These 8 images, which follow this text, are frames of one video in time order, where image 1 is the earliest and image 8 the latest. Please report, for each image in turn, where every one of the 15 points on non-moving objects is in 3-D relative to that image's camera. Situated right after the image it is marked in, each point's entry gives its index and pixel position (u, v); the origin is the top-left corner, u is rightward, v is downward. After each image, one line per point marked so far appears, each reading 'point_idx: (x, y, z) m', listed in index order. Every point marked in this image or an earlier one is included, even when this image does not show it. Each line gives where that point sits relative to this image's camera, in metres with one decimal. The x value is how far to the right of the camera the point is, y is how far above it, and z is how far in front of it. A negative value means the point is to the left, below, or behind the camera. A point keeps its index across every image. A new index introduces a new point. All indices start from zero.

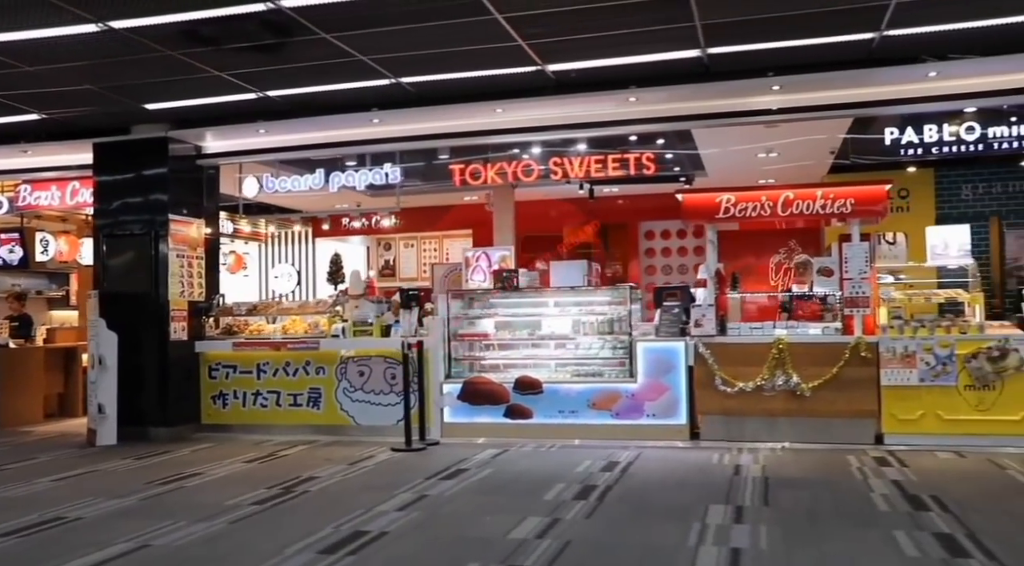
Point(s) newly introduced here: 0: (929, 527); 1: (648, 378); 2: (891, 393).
0: (+2.1, -1.2, +4.6) m
1: (+1.2, -0.8, +7.9) m
2: (+3.0, -0.9, +7.3) m
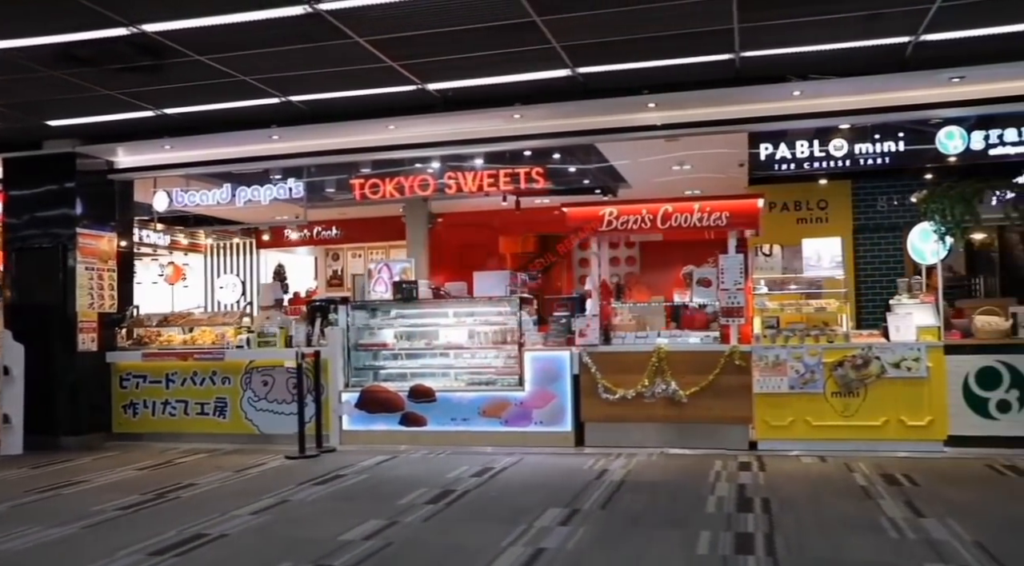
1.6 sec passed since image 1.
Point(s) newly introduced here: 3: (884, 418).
0: (+1.2, -1.3, +4.9) m
1: (+0.2, -0.9, +8.1) m
2: (+2.1, -1.0, +7.5) m
3: (+3.0, -1.1, +7.3) m
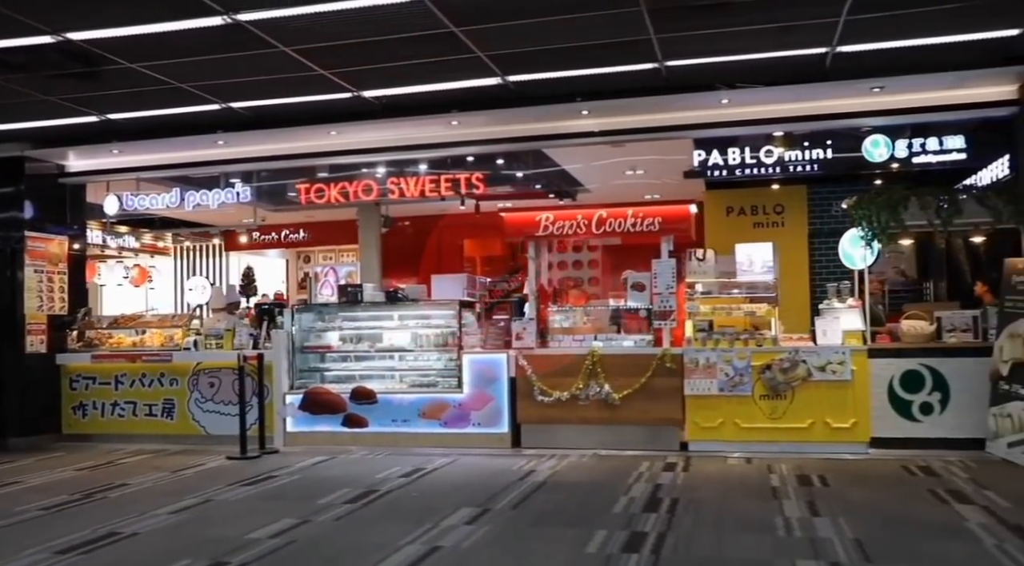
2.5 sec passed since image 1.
0: (+0.7, -1.3, +5.0) m
1: (-0.3, -0.9, +8.2) m
2: (+1.5, -1.0, +7.7) m
3: (+2.4, -1.1, +7.5) m
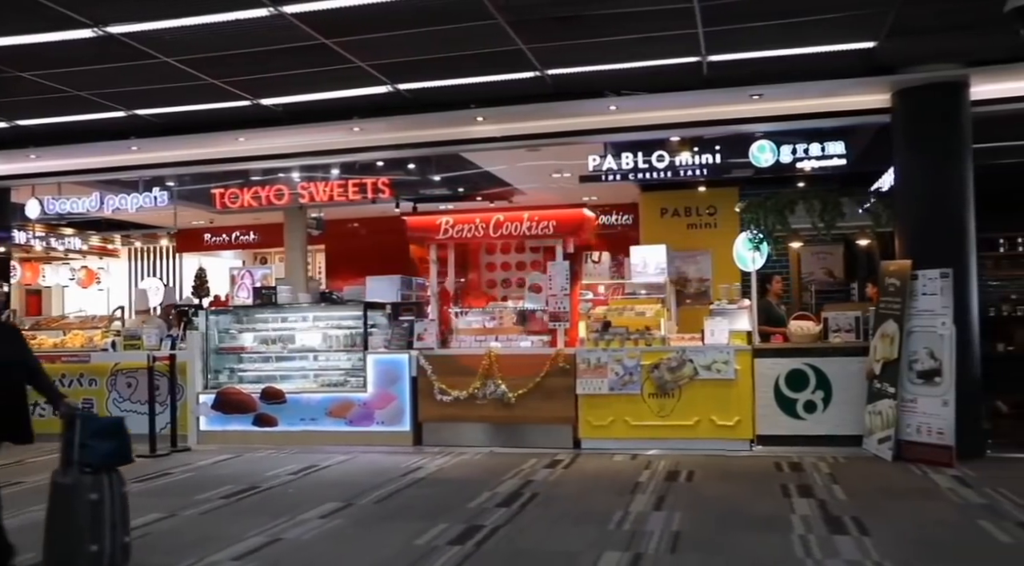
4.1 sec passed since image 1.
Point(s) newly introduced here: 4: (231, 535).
0: (-0.2, -1.4, +5.2) m
1: (-1.2, -1.0, +8.5) m
2: (+0.6, -1.0, +7.9) m
3: (+1.5, -1.1, +7.7) m
4: (-1.5, -1.4, +5.0) m
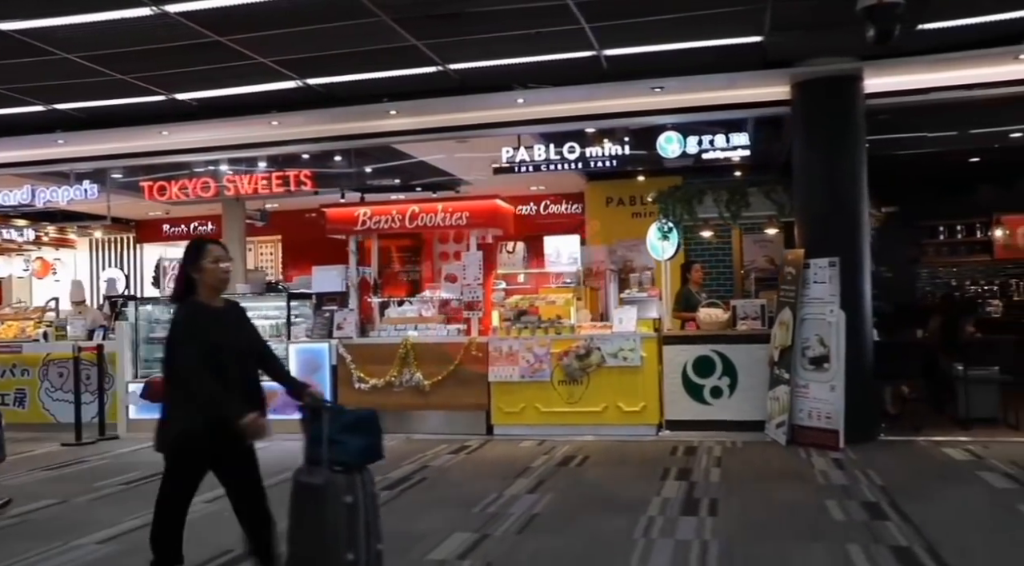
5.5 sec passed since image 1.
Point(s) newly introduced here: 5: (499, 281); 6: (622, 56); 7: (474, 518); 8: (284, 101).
0: (-0.9, -1.3, +5.4) m
1: (-2.0, -0.9, +8.6) m
2: (-0.1, -0.9, +8.1) m
3: (+0.8, -1.0, +7.9) m
4: (-2.3, -1.3, +5.2) m
5: (-0.2, 0.0, +8.8) m
6: (+0.8, +1.7, +7.0) m
7: (-0.2, -1.3, +4.9) m
8: (-2.0, +1.6, +8.1) m
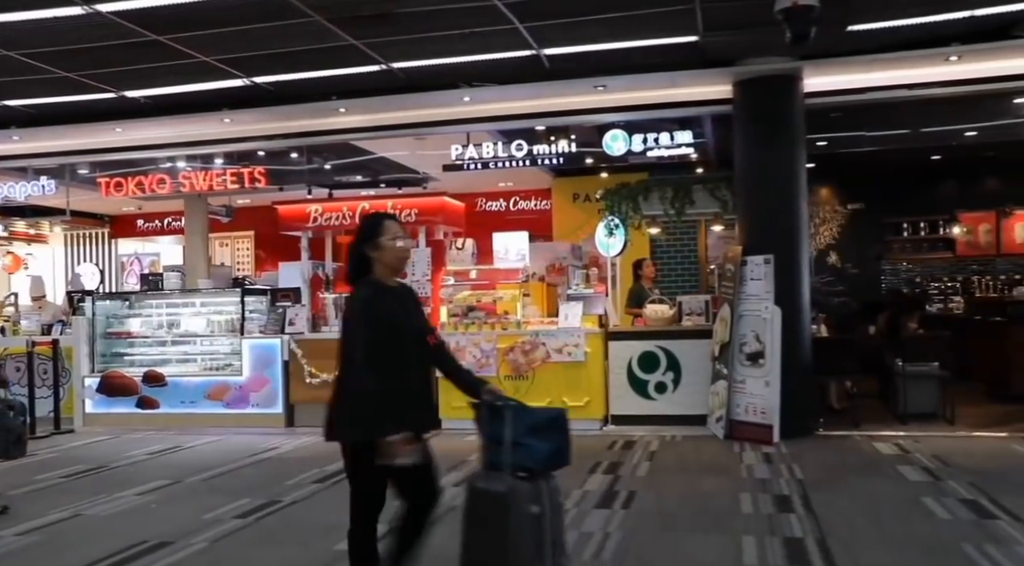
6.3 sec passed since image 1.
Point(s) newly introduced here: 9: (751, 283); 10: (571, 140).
0: (-1.4, -1.3, +5.5) m
1: (-2.5, -0.8, +8.7) m
2: (-0.6, -0.9, +8.2) m
3: (+0.3, -1.0, +8.0) m
4: (-2.7, -1.3, +5.3) m
5: (-0.7, +0.1, +8.9) m
6: (+0.4, +1.8, +7.1) m
7: (-0.7, -1.2, +5.0) m
8: (-2.5, +1.6, +8.1) m
9: (+1.9, 0.0, +7.3) m
10: (+0.5, +1.3, +8.3) m
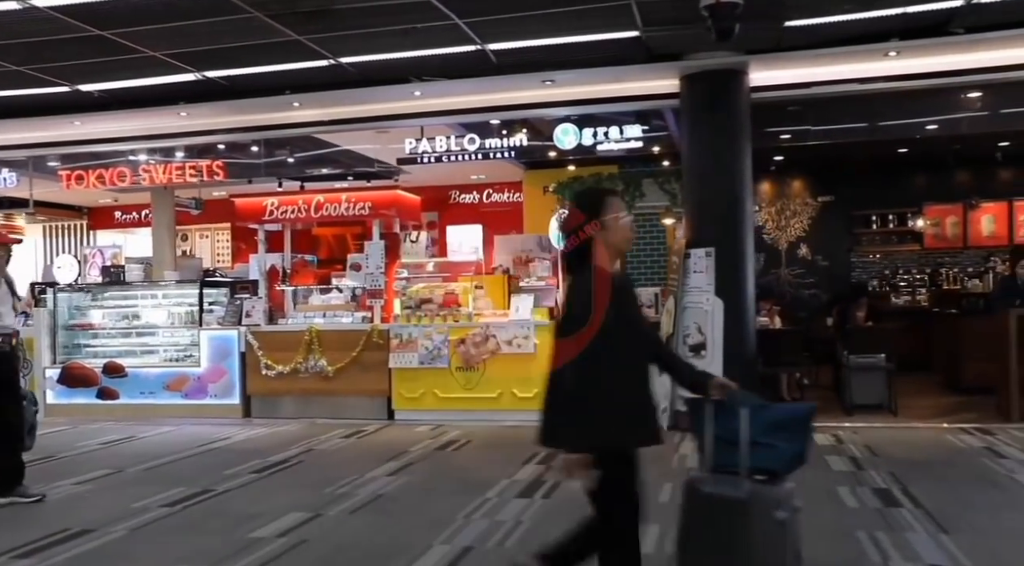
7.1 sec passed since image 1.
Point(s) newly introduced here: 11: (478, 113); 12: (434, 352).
0: (-1.8, -1.2, +5.6) m
1: (-2.9, -0.8, +8.8) m
2: (-1.0, -0.8, +8.3) m
3: (-0.1, -0.9, +8.1) m
4: (-3.2, -1.3, +5.4) m
5: (-1.1, +0.1, +9.0) m
6: (0.0, +1.8, +7.2) m
7: (-1.1, -1.2, +5.1) m
8: (-2.9, +1.7, +8.2) m
9: (+1.5, +0.1, +7.4) m
10: (+0.1, +1.4, +8.4) m
11: (-0.3, +1.6, +8.4) m
12: (-0.7, -0.6, +8.2) m
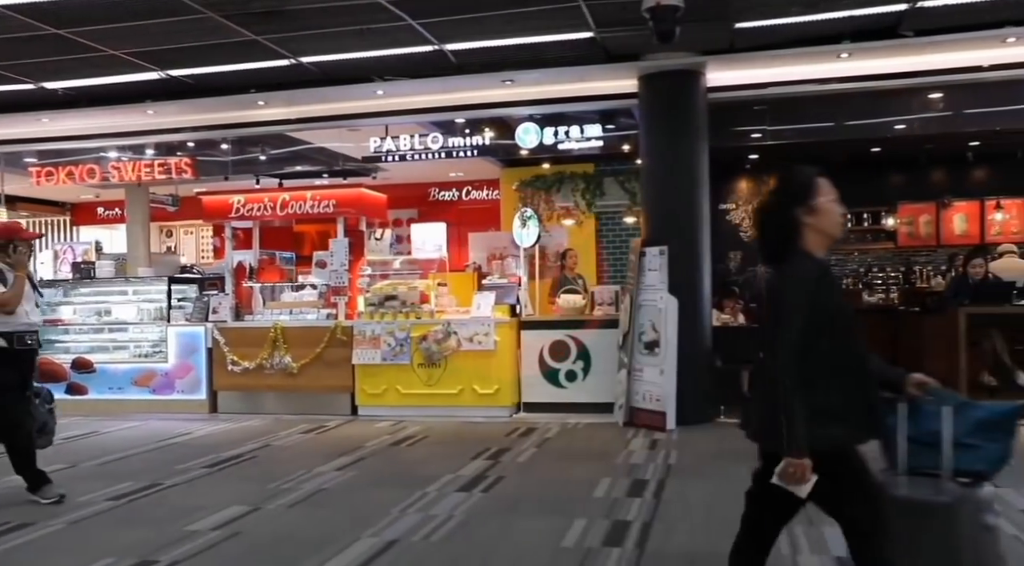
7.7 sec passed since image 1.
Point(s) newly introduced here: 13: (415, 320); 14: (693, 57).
0: (-2.2, -1.2, +5.7) m
1: (-3.2, -0.7, +8.9) m
2: (-1.3, -0.8, +8.4) m
3: (-0.5, -0.9, +8.2) m
4: (-3.5, -1.3, +5.4) m
5: (-1.4, +0.2, +9.1) m
6: (-0.4, +1.8, +7.3) m
7: (-1.4, -1.2, +5.2) m
8: (-3.2, +1.7, +8.3) m
9: (+1.1, +0.1, +7.5) m
10: (-0.2, +1.4, +8.4) m
11: (-0.6, +1.6, +8.5) m
12: (-1.0, -0.6, +8.2) m
13: (-0.9, -0.3, +8.3) m
14: (+1.4, +1.8, +7.4) m
